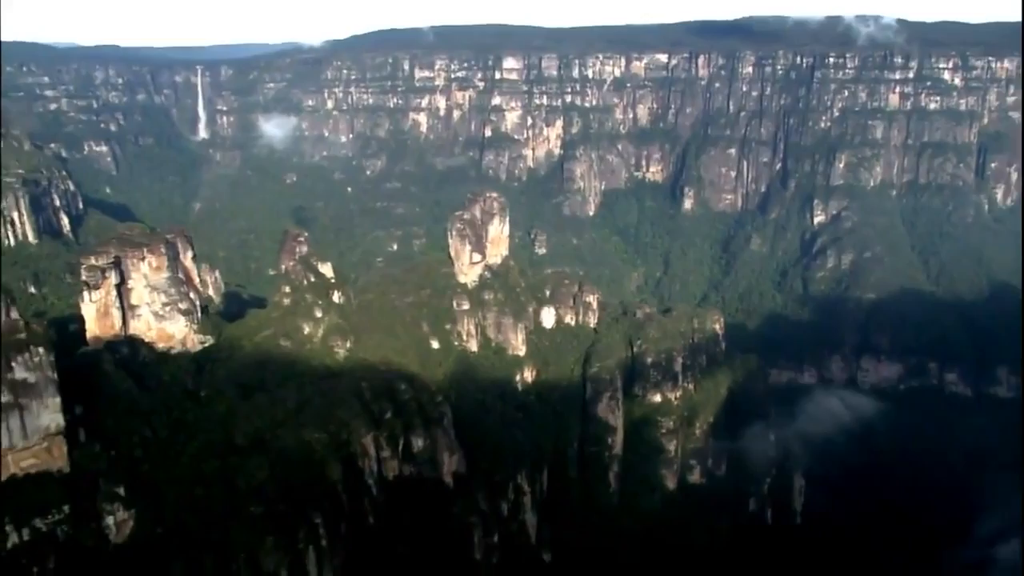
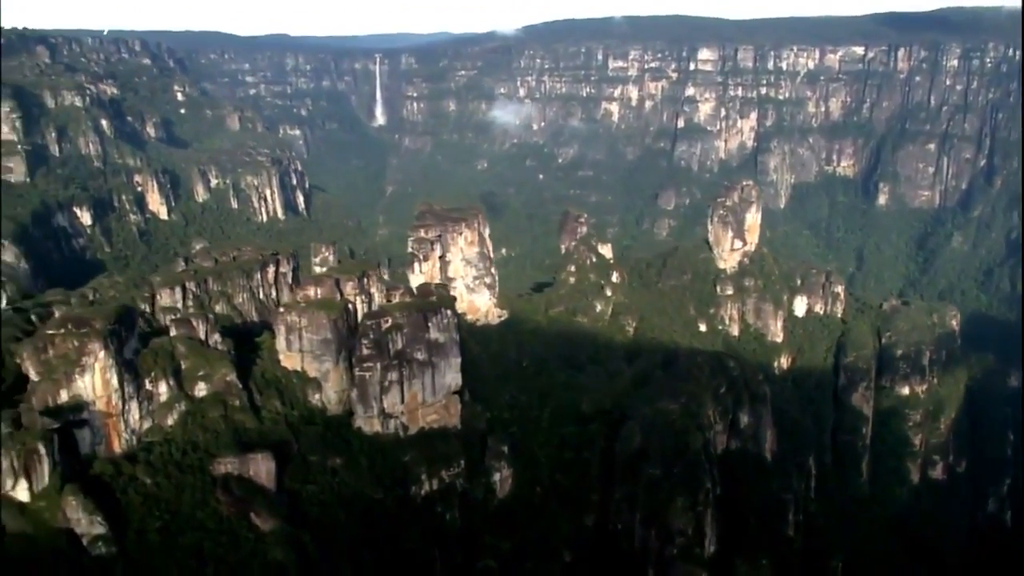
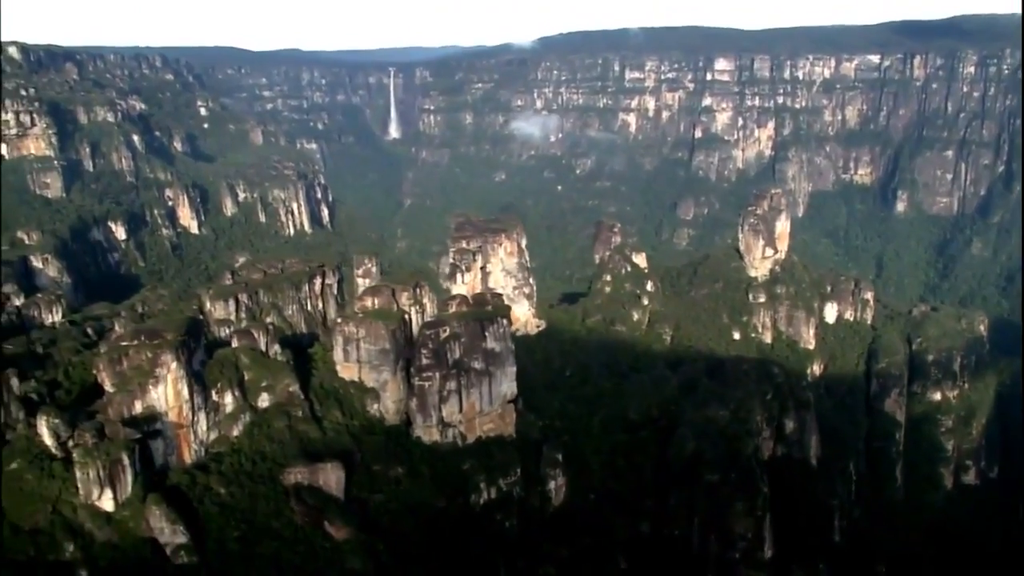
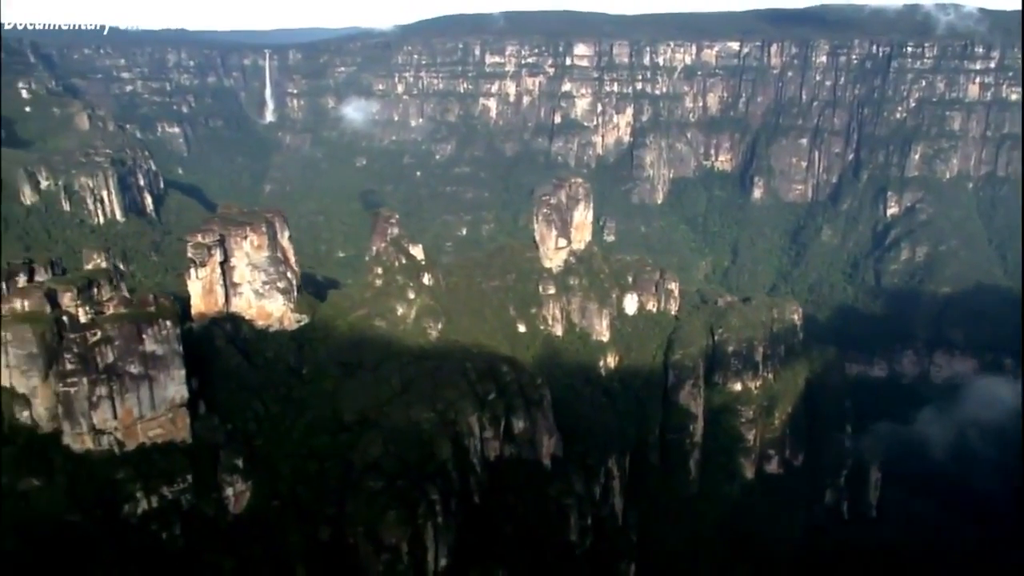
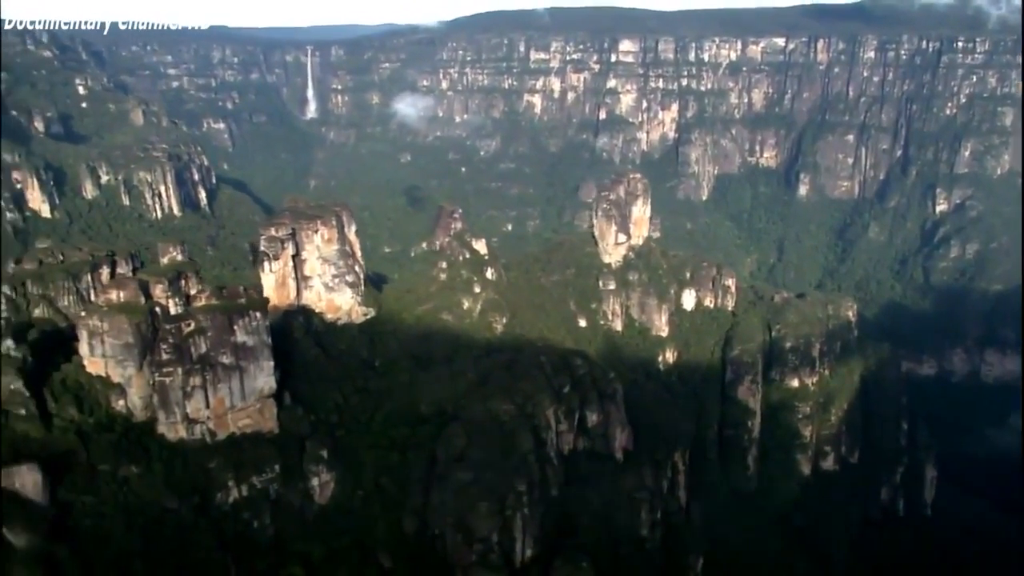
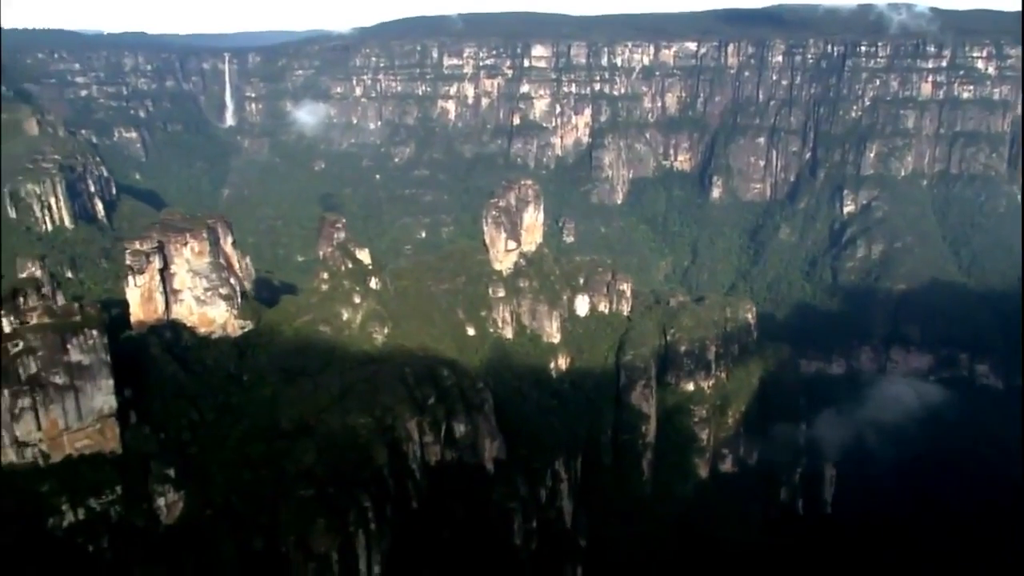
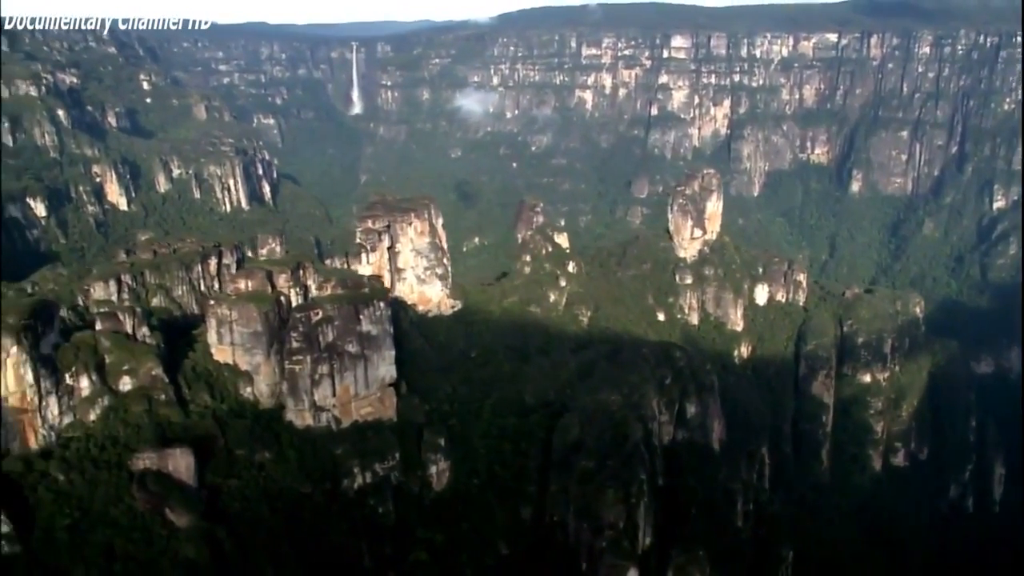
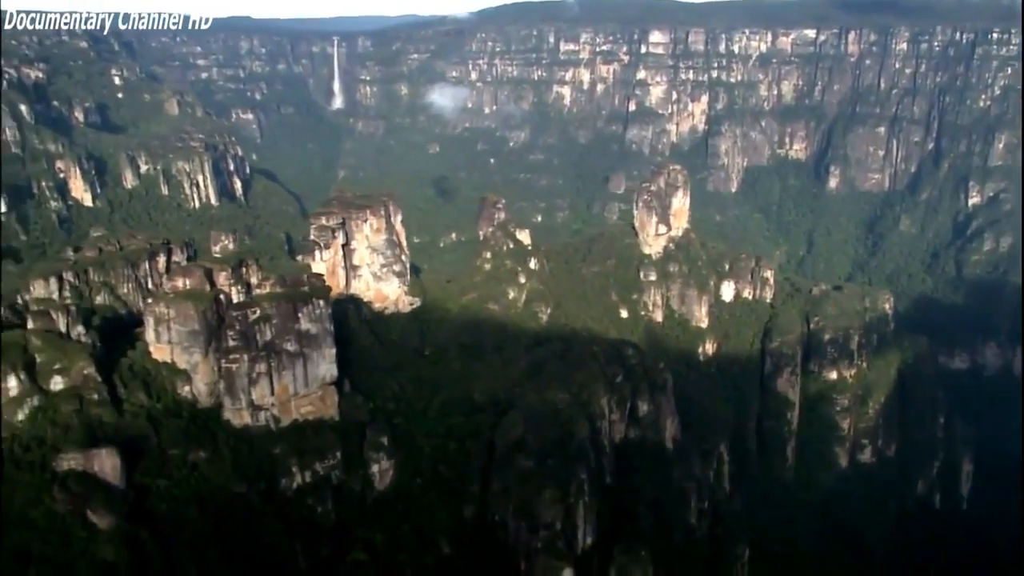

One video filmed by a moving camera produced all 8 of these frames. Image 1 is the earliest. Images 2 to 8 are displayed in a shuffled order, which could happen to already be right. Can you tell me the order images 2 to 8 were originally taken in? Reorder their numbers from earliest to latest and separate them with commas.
6, 4, 5, 8, 7, 2, 3
